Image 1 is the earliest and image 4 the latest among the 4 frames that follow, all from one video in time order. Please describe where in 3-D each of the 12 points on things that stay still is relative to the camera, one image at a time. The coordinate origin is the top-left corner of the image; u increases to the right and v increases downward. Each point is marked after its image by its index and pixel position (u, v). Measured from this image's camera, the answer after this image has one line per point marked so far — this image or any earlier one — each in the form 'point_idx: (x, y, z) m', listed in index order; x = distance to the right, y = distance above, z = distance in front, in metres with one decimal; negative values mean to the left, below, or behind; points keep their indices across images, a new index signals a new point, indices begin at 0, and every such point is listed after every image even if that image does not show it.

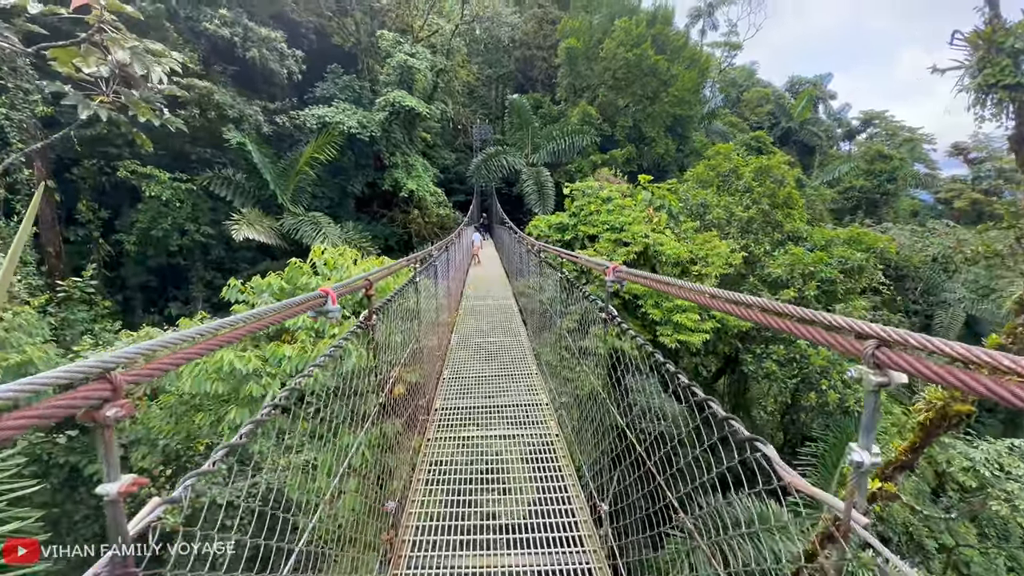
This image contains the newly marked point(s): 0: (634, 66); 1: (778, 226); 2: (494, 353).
0: (+3.7, +6.7, +12.1) m
1: (+3.8, +0.9, +5.7) m
2: (-0.2, -0.7, +4.2) m
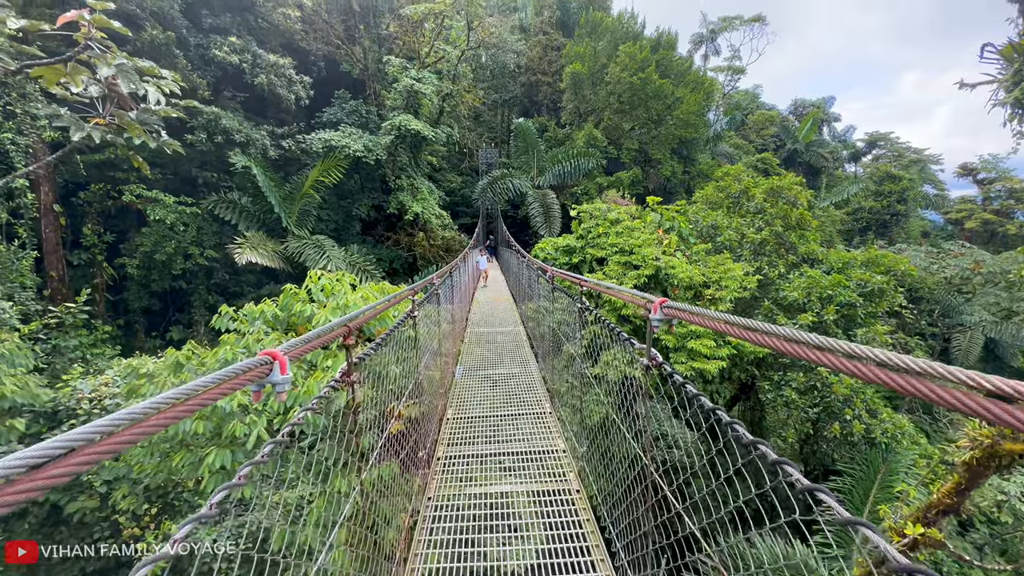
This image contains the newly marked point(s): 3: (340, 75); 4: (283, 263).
0: (+3.9, +6.0, +12.2) m
1: (+3.8, +0.6, +5.6) m
2: (-0.1, -0.9, +4.0) m
3: (-4.2, +5.3, +10.0) m
4: (-4.2, +0.4, +7.3) m
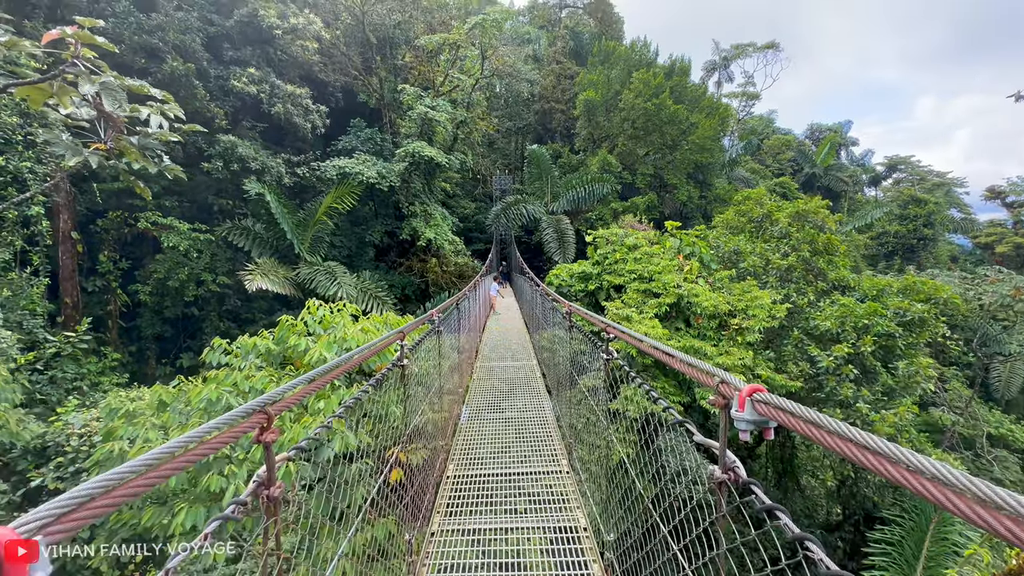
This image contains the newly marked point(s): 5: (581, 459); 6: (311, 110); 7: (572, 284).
0: (+4.3, +5.2, +12.2) m
1: (+4.0, +0.2, +5.3) m
2: (0.0, -1.2, +3.8) m
3: (-3.9, +4.6, +10.2) m
4: (-3.9, 0.0, +7.3) m
5: (+0.5, -1.2, +2.9) m
6: (-4.0, +3.6, +8.1) m
7: (+0.8, +0.1, +5.3) m
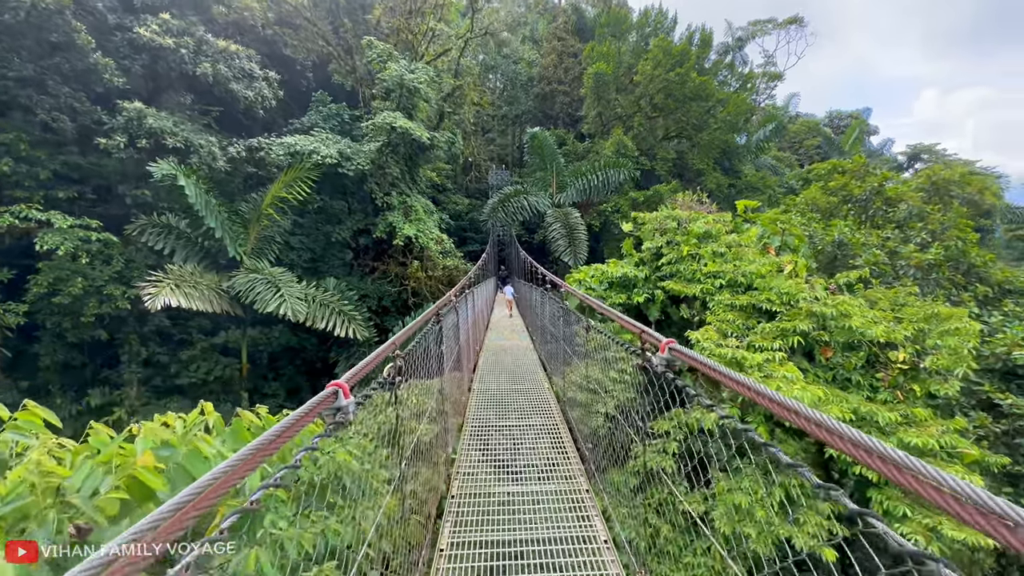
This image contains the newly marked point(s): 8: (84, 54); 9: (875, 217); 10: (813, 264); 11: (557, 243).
0: (+4.2, +5.1, +10.6) m
1: (+4.0, +0.1, +3.6) m
2: (+0.1, -1.3, +2.1) m
3: (-4.0, +4.4, +8.5) m
4: (-3.9, -0.2, +5.5) m
5: (+0.6, -1.3, +1.2) m
6: (-4.1, +3.4, +6.4) m
7: (+0.8, 0.0, +3.6) m
8: (-5.7, +3.1, +5.3) m
9: (+3.8, +0.8, +4.3) m
10: (+2.6, +0.2, +3.5) m
11: (+1.0, +1.0, +9.2) m
